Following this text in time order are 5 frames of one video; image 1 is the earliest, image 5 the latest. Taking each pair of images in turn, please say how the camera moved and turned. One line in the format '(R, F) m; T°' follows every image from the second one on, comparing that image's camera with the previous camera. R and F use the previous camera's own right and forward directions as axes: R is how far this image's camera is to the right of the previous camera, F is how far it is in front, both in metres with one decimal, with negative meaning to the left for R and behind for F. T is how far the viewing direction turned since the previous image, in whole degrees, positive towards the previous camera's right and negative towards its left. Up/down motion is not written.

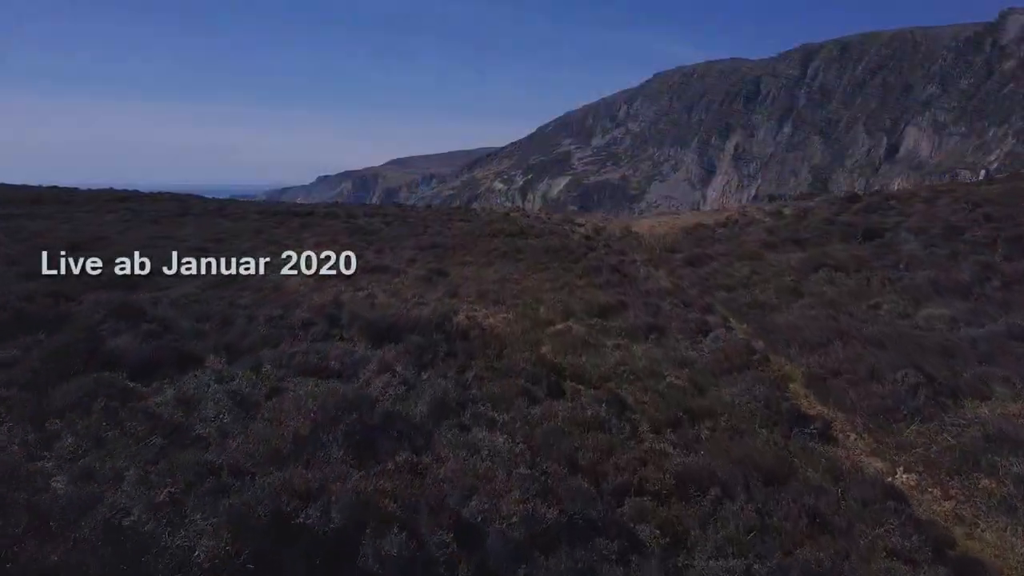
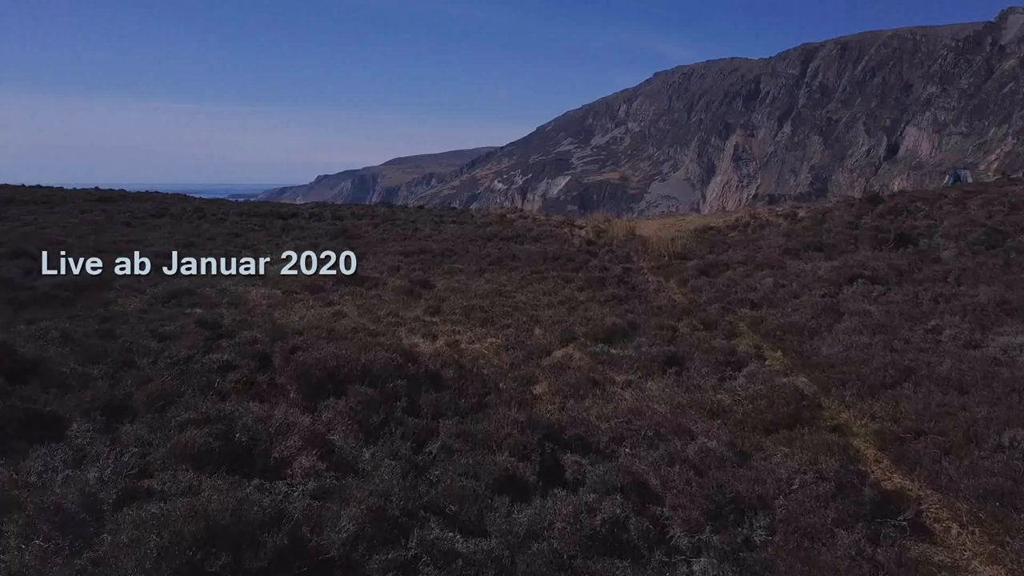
(+0.1, +1.6) m; 0°
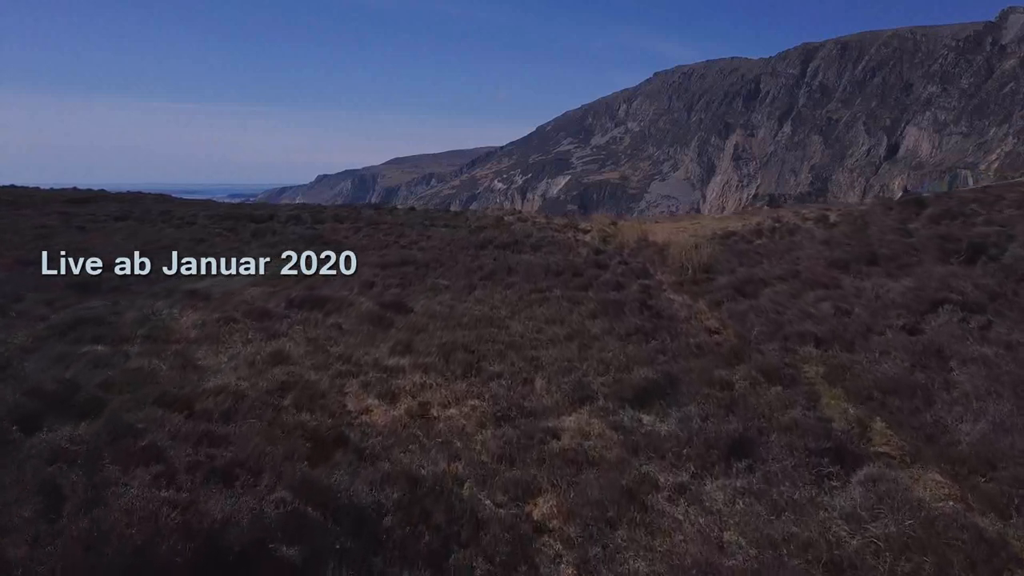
(+0.1, +2.4) m; 0°
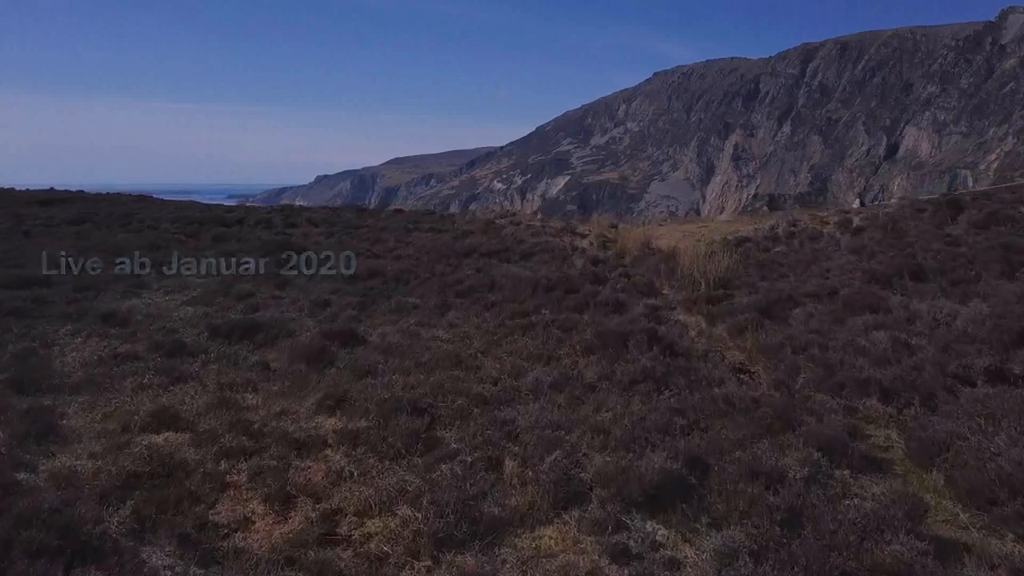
(+0.2, +1.9) m; 0°
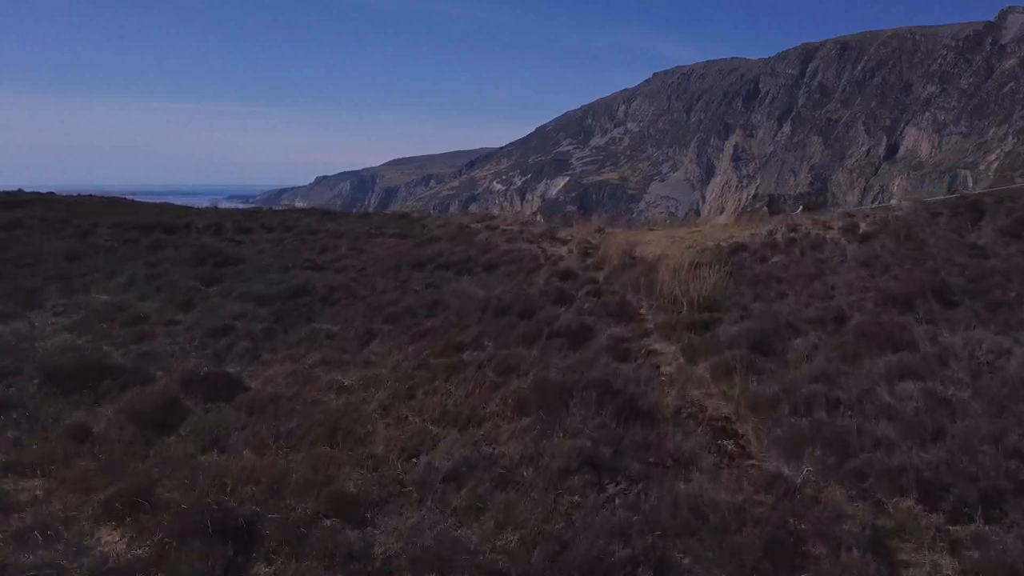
(+0.5, +1.8) m; 0°
